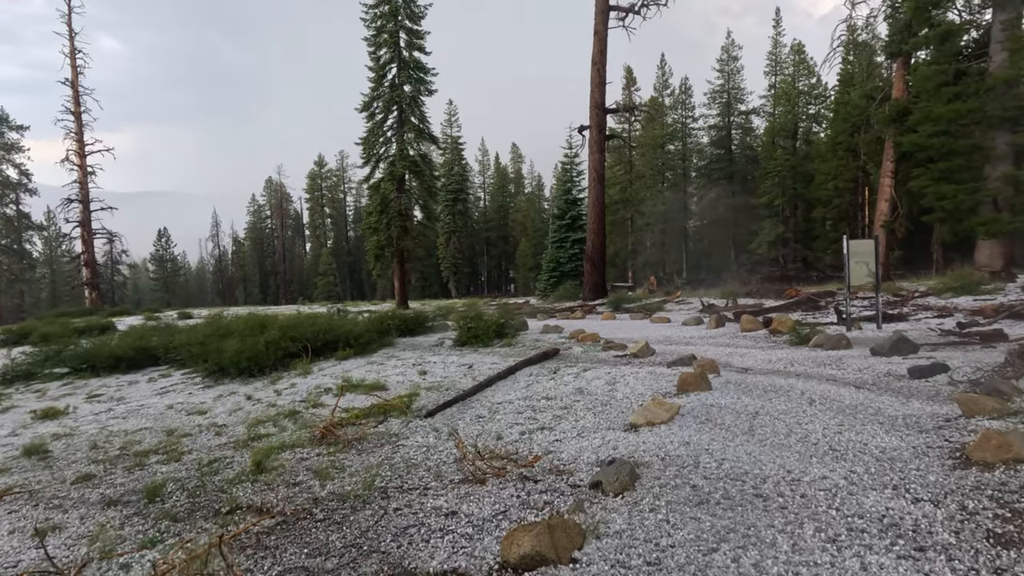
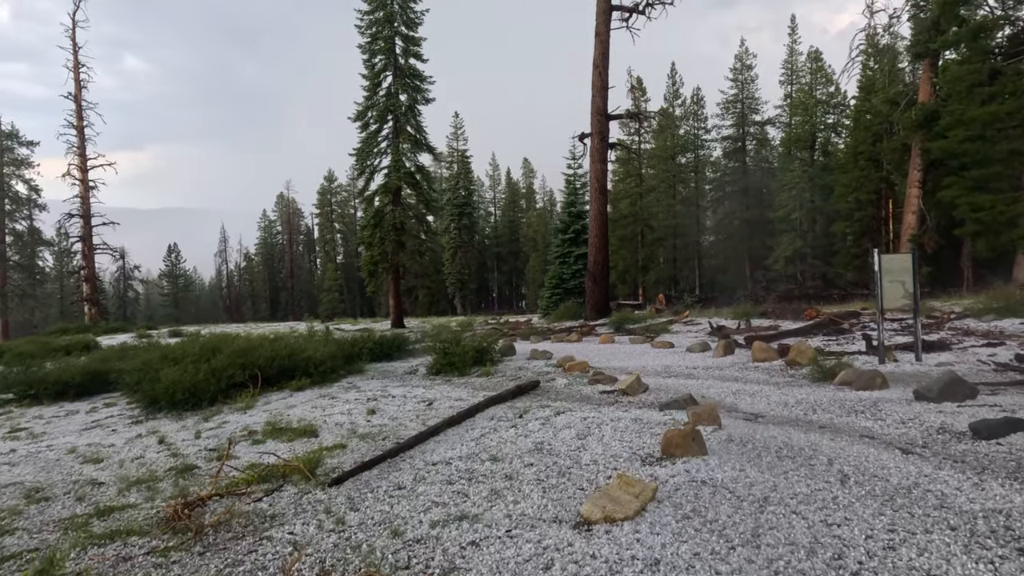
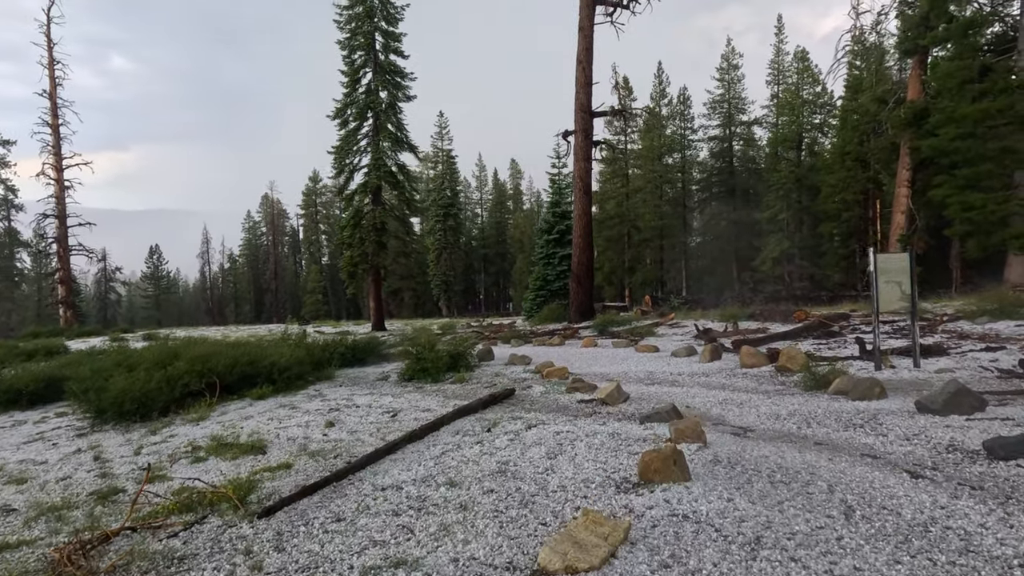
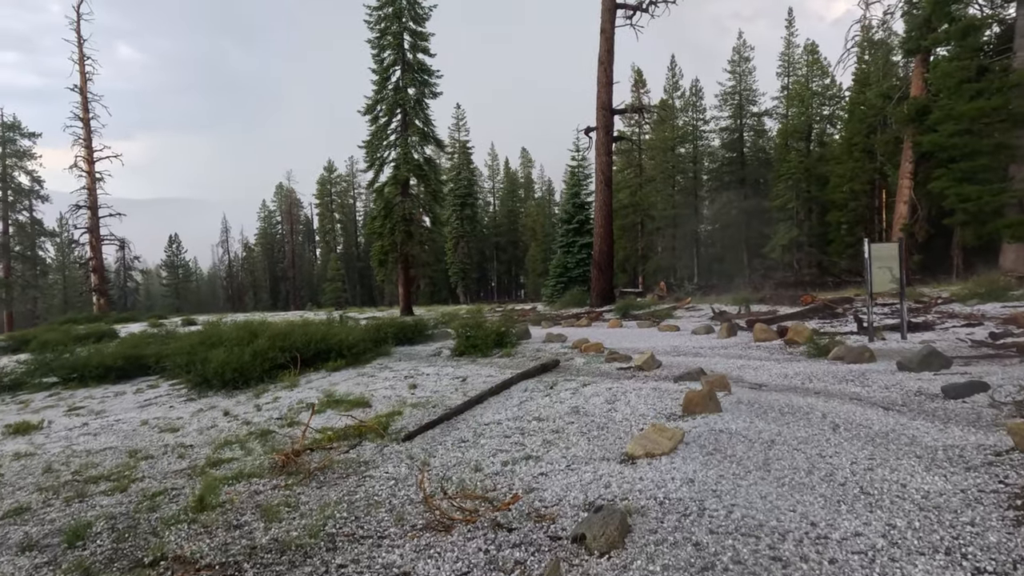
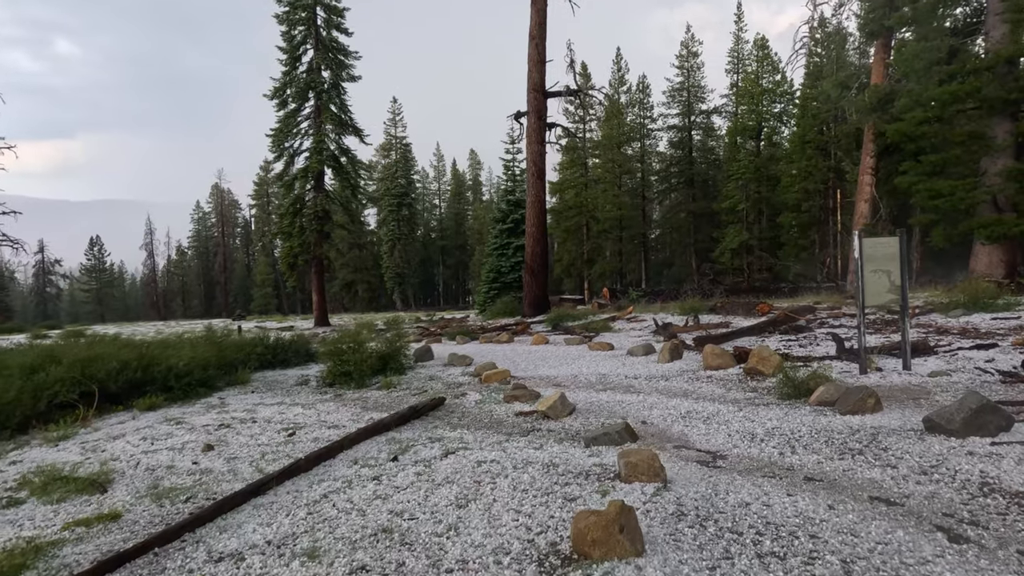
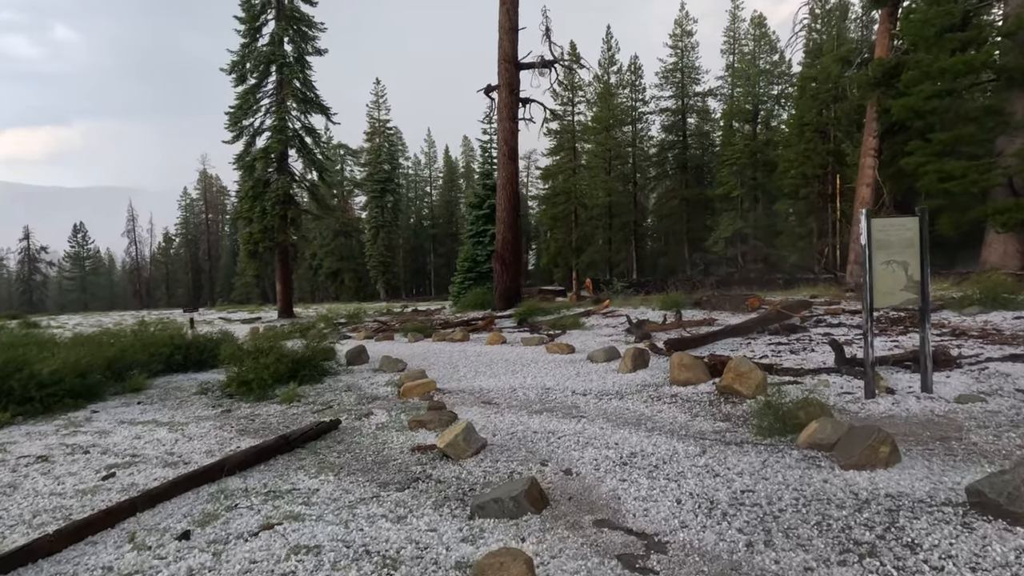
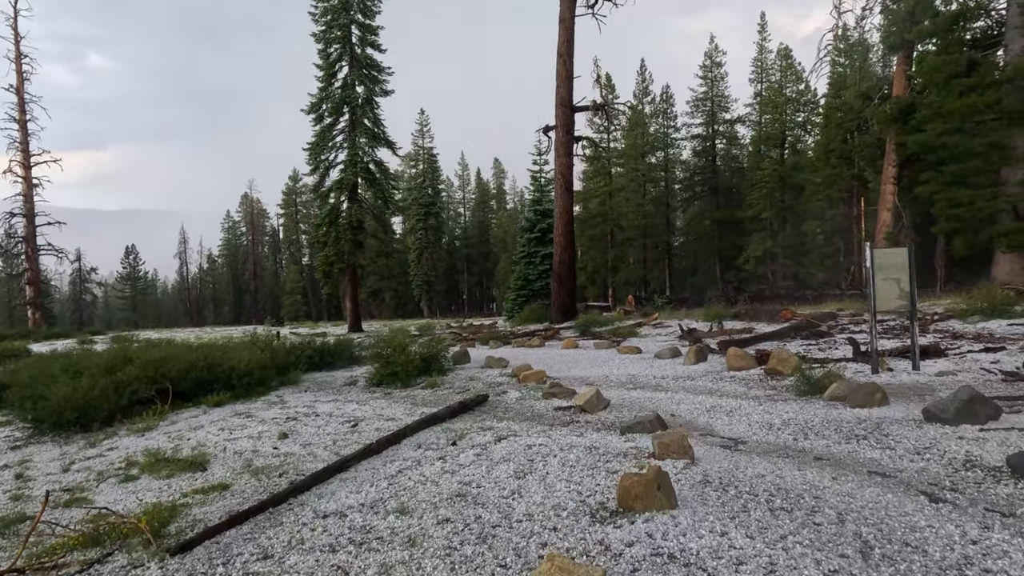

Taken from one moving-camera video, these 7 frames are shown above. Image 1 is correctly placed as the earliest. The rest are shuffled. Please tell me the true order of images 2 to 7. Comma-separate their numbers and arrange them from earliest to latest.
4, 2, 3, 7, 5, 6
